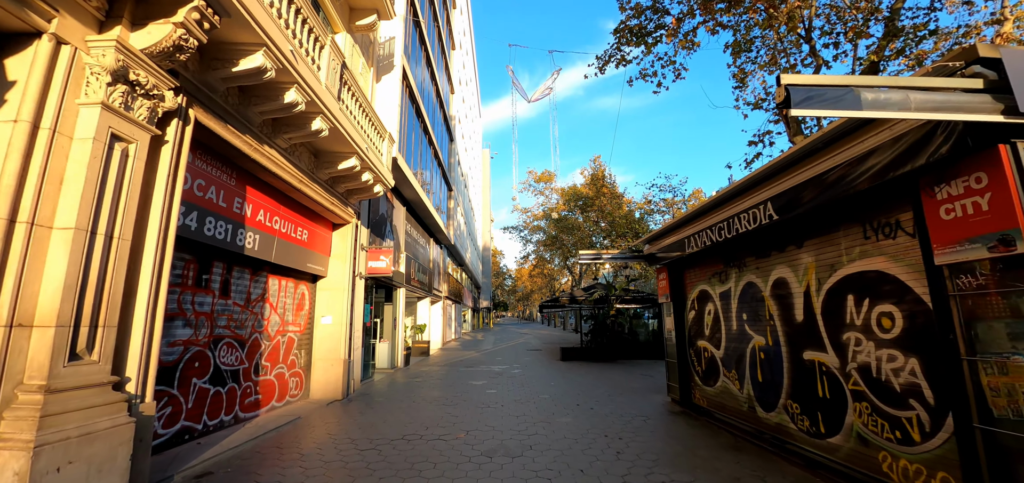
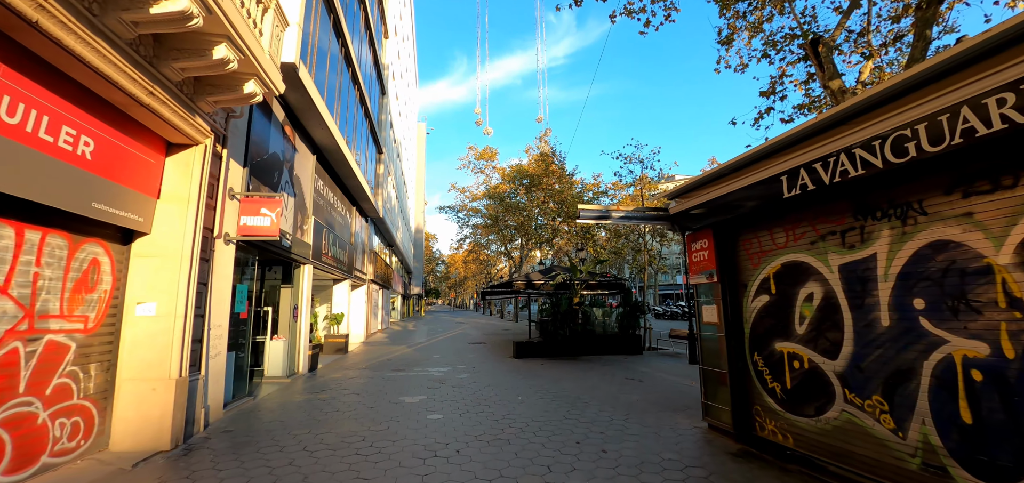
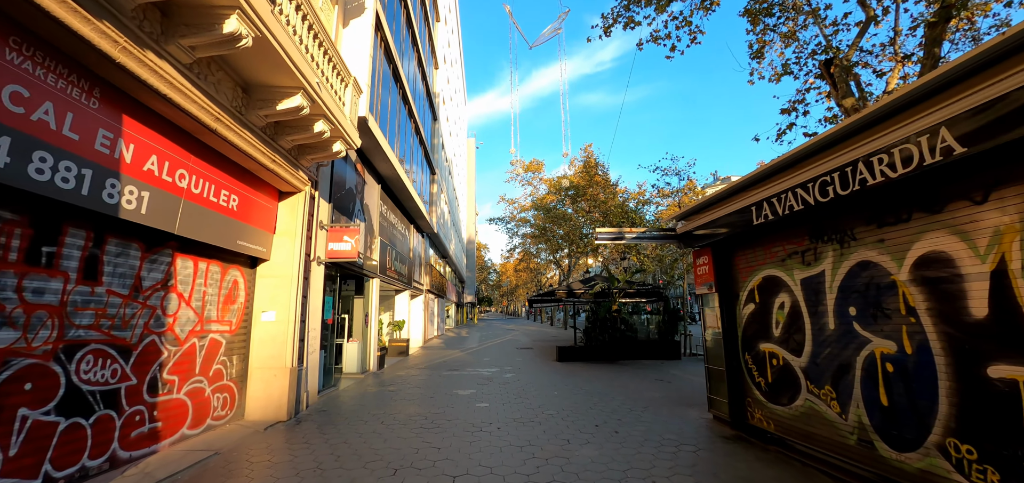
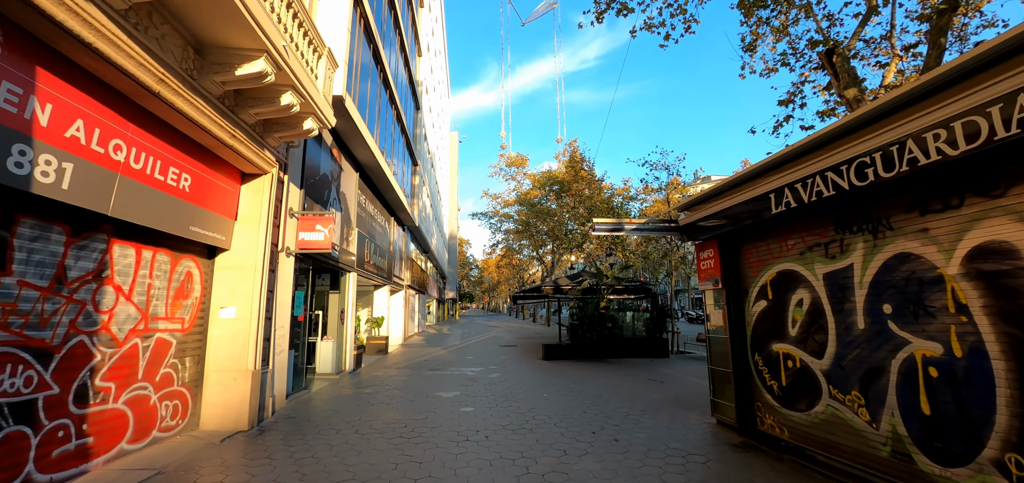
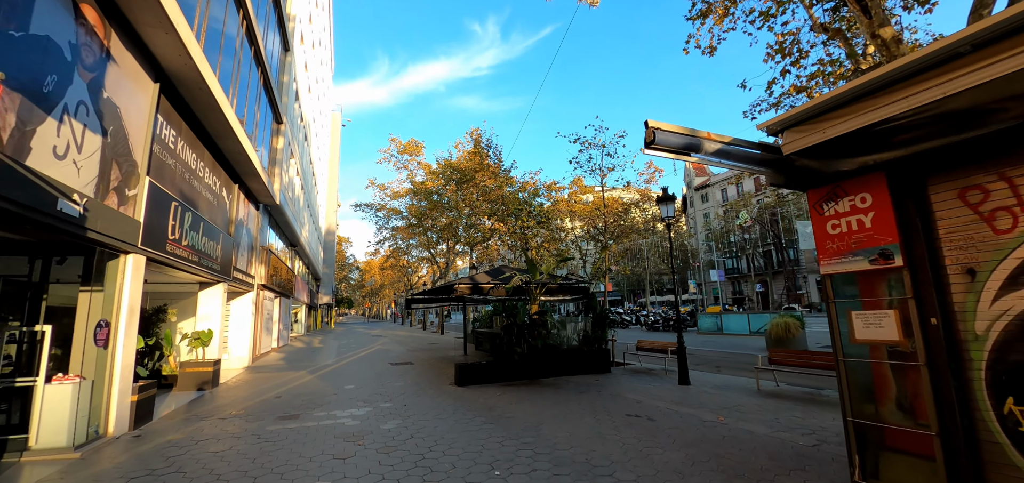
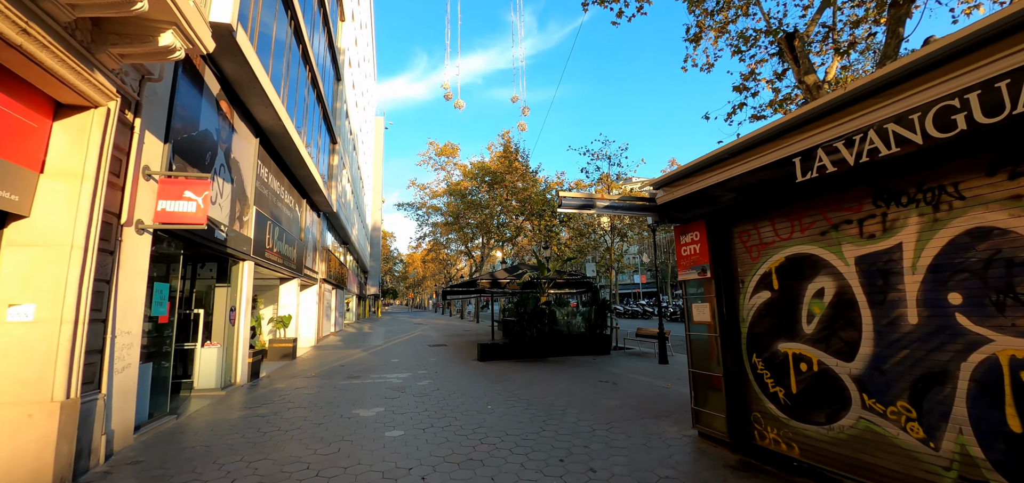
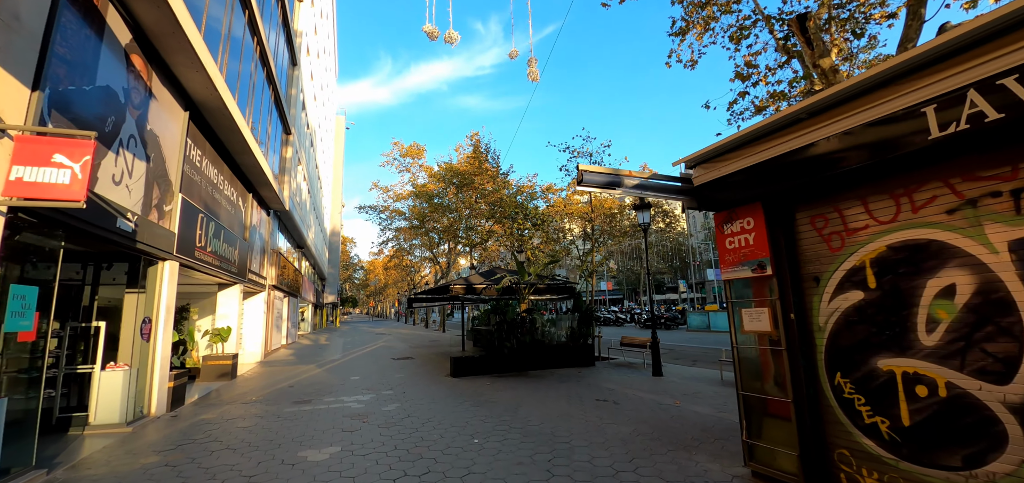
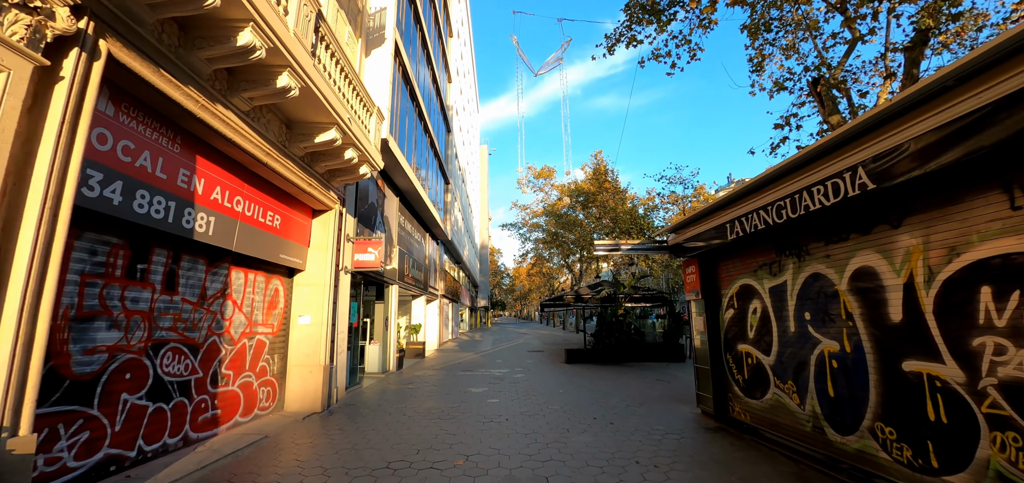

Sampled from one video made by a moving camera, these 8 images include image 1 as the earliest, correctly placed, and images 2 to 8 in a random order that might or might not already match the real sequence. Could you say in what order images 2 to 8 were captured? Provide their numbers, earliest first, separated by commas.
8, 3, 4, 2, 6, 7, 5
